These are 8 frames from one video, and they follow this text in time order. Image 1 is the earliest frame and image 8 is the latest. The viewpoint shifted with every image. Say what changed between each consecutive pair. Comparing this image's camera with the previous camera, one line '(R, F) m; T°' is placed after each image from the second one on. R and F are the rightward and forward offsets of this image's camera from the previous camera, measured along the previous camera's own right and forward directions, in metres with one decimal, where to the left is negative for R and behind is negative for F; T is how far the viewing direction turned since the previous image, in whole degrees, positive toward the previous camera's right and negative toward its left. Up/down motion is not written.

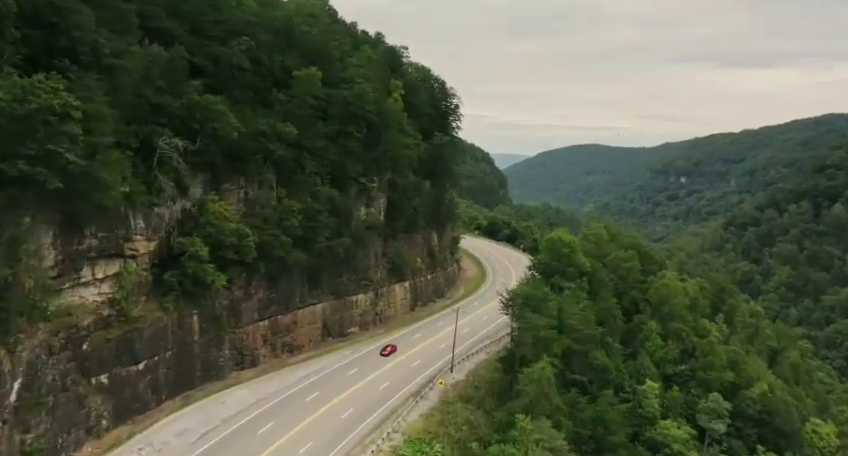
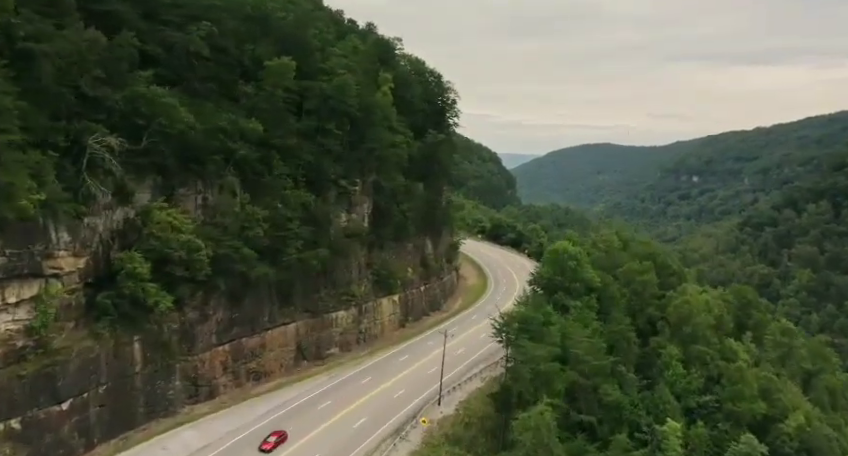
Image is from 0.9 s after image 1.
(+1.4, +5.9) m; -1°
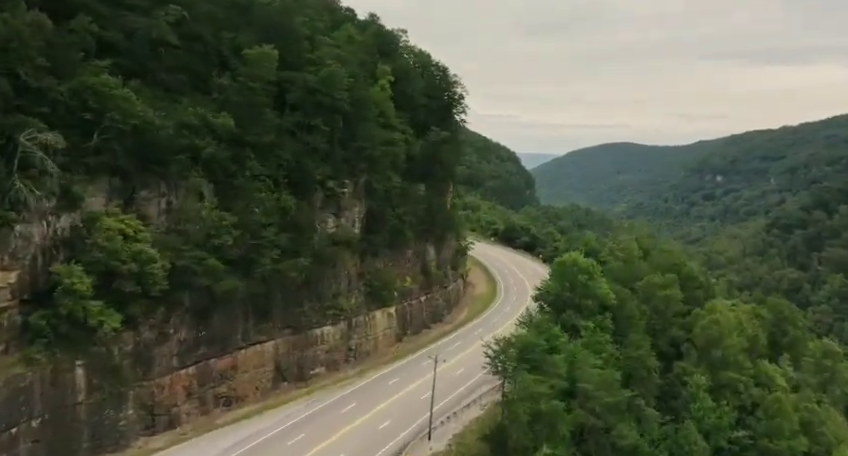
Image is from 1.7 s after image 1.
(+1.5, +4.8) m; -2°
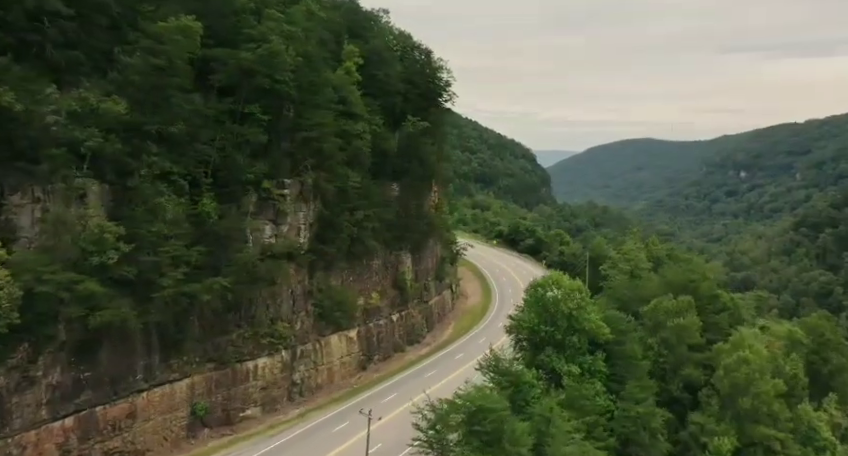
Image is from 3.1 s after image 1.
(+3.0, +7.9) m; -2°
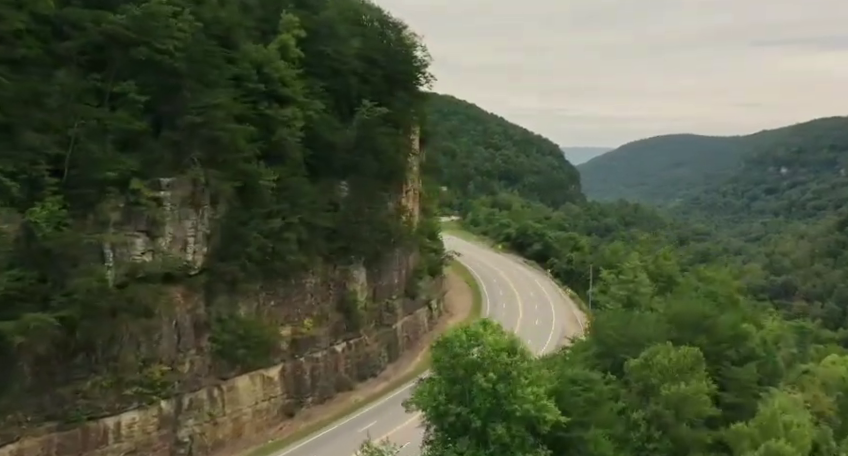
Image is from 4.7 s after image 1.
(+4.2, +9.0) m; -3°
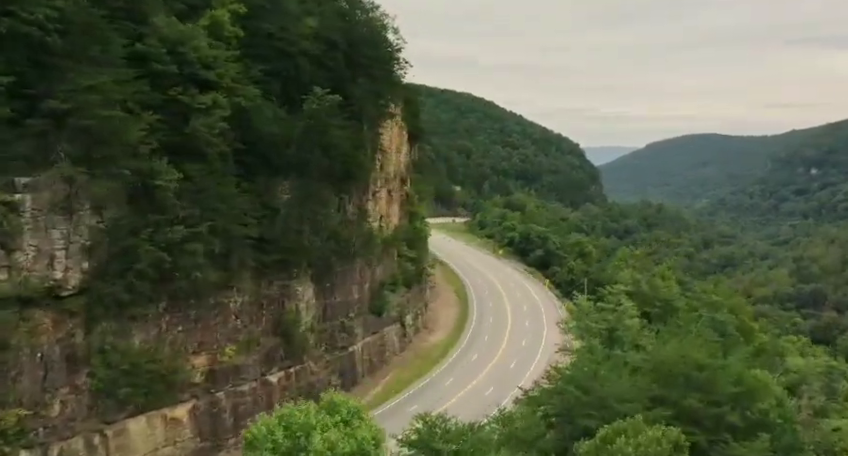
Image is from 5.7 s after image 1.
(+3.1, +5.8) m; -2°
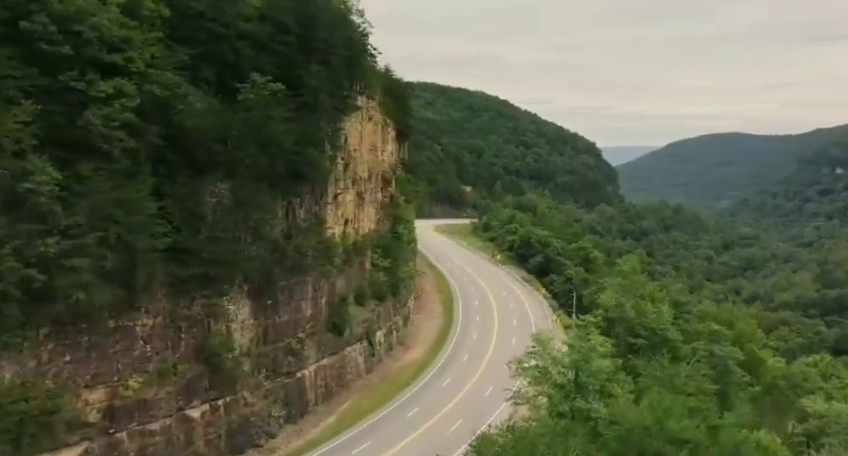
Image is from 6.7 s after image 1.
(+2.6, +4.7) m; -2°
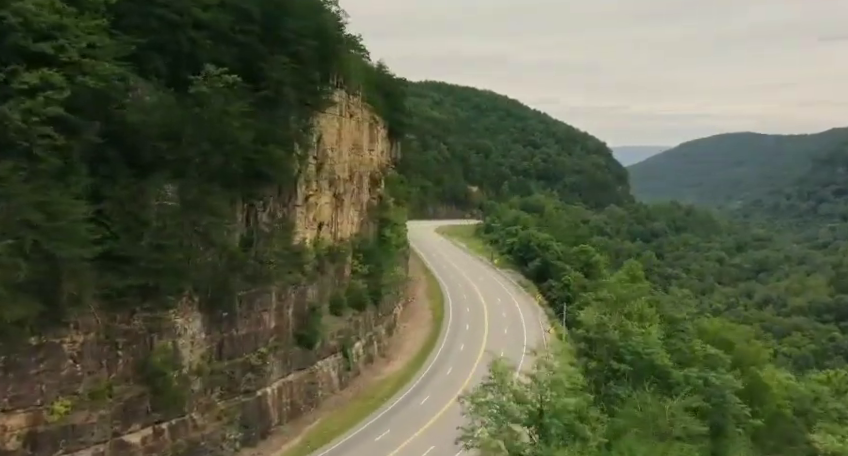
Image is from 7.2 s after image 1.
(+1.5, +2.6) m; -1°
